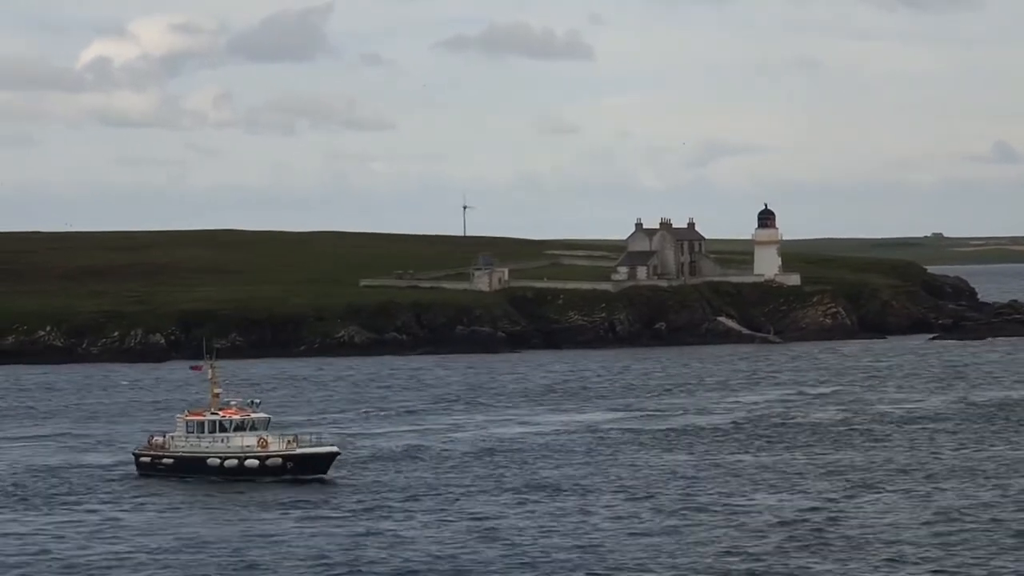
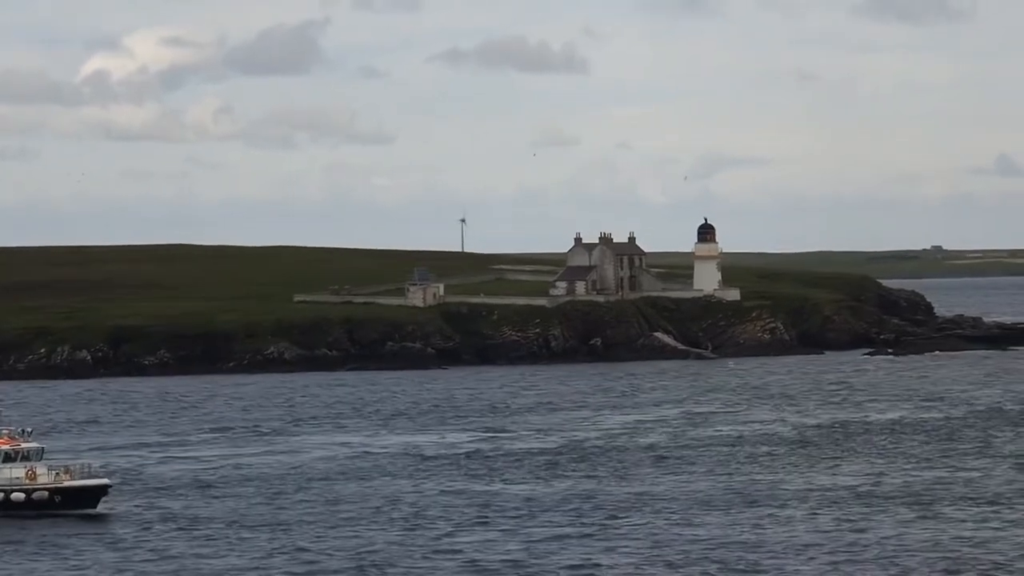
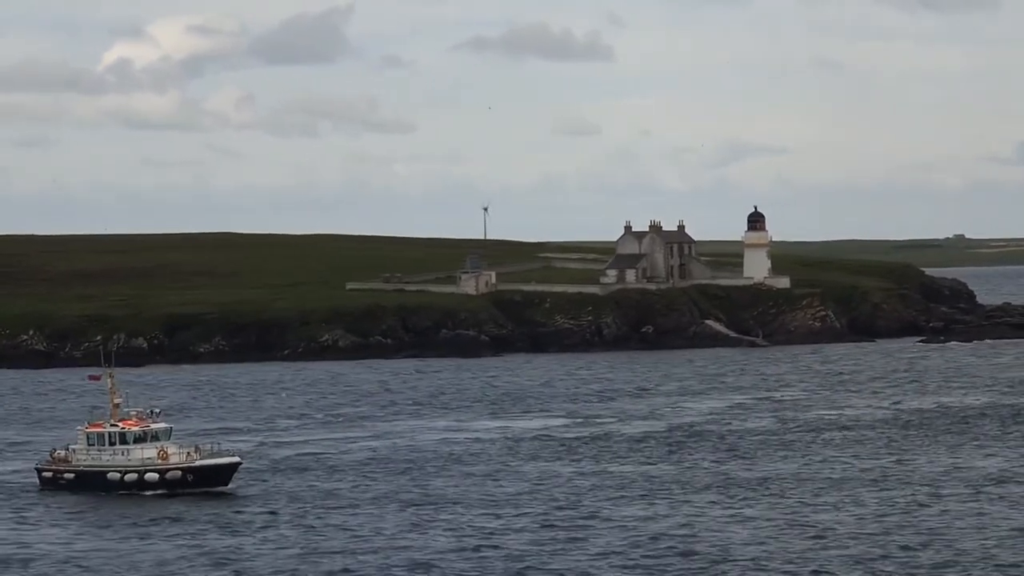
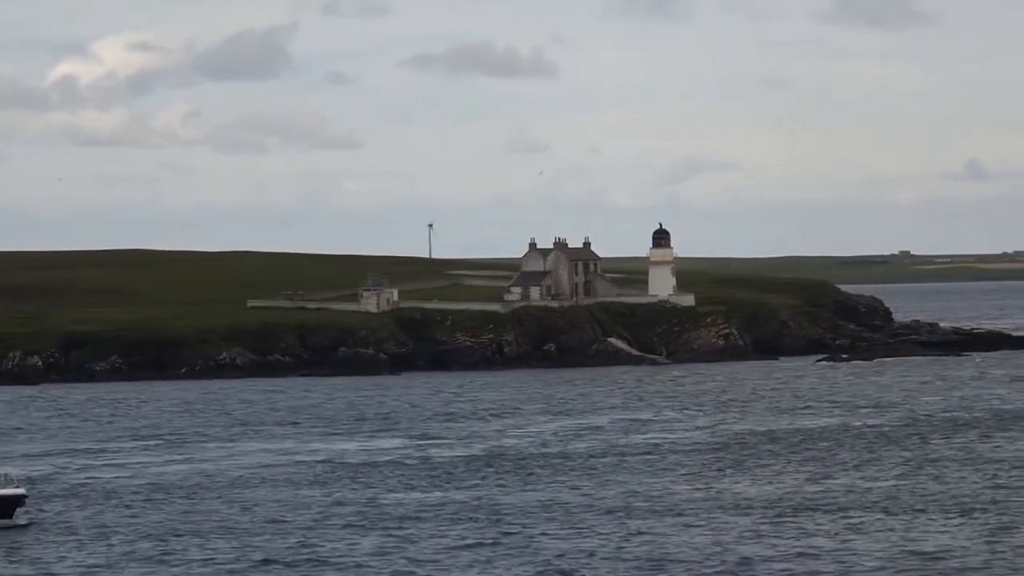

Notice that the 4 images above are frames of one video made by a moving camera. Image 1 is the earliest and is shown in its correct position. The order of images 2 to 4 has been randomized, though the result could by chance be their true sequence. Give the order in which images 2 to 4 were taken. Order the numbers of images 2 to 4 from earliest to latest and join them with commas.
3, 2, 4
